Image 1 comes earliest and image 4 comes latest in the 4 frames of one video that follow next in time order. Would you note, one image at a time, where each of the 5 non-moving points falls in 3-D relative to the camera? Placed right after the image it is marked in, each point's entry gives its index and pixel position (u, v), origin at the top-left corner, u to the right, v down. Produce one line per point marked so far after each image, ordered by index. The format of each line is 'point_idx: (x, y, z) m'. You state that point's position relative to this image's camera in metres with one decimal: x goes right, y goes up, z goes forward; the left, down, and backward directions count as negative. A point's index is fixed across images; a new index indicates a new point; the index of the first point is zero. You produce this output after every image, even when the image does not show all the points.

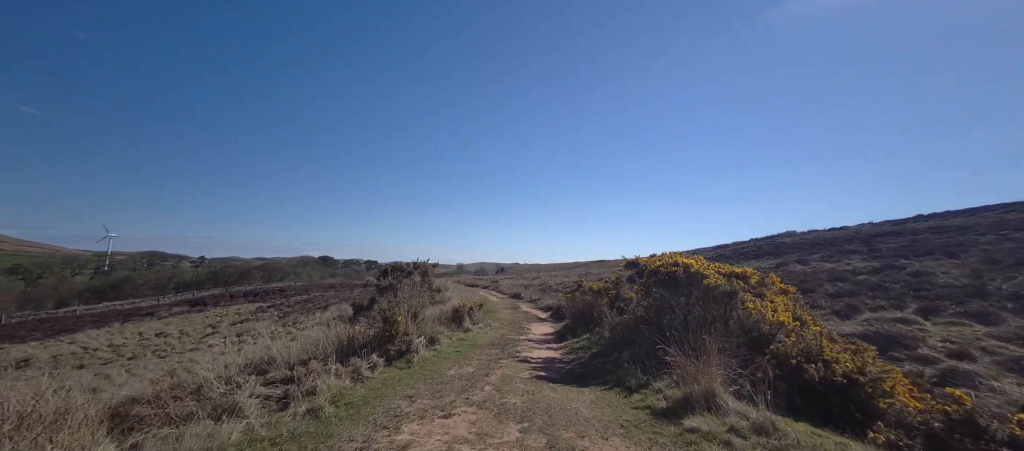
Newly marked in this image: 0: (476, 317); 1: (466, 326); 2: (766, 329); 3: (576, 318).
0: (-1.6, -4.3, +17.4) m
1: (-1.9, -4.1, +15.4) m
2: (+4.0, -1.7, +6.0) m
3: (+2.9, -4.1, +16.0) m
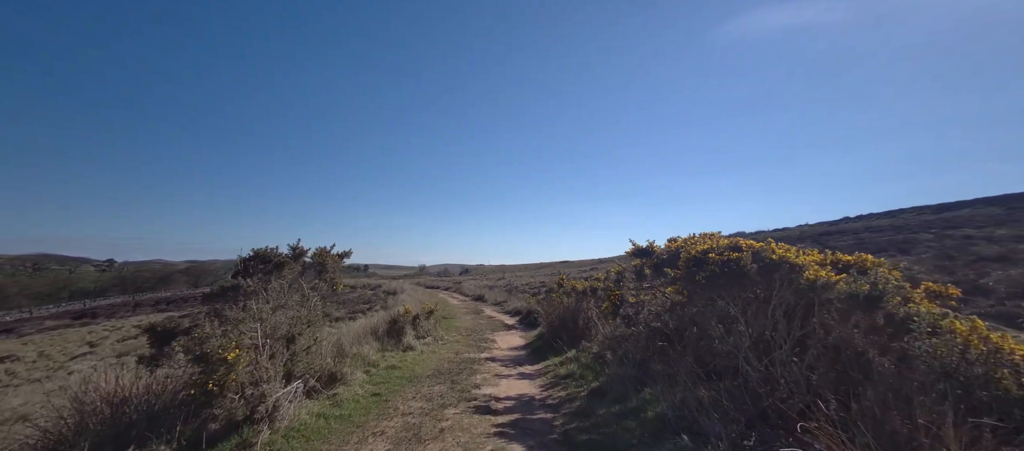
0: (-3.1, -3.8, +13.5) m
1: (-3.2, -3.6, +11.4) m
2: (+3.6, -1.1, +2.7) m
3: (+1.5, -3.5, +12.5) m
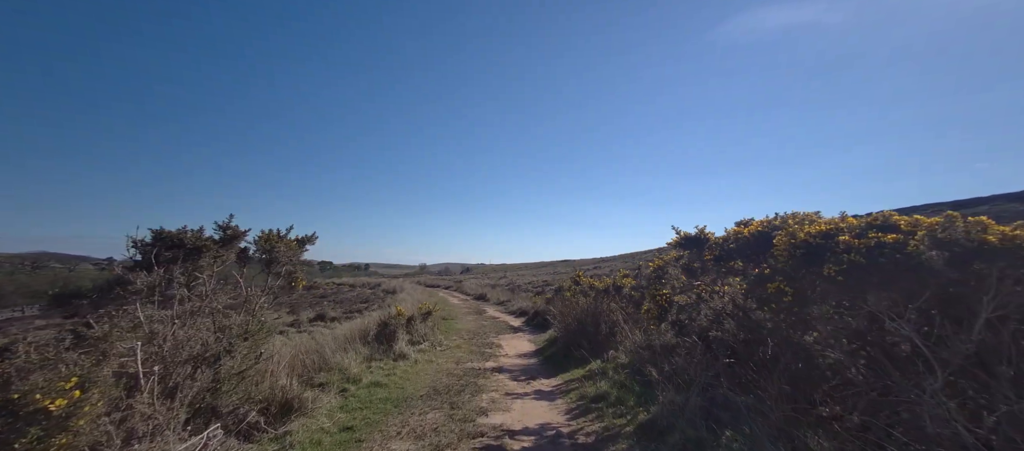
0: (-2.8, -3.4, +11.8) m
1: (-2.9, -3.2, +9.7) m
2: (+3.8, -0.8, +1.0) m
3: (+1.8, -3.2, +10.8) m
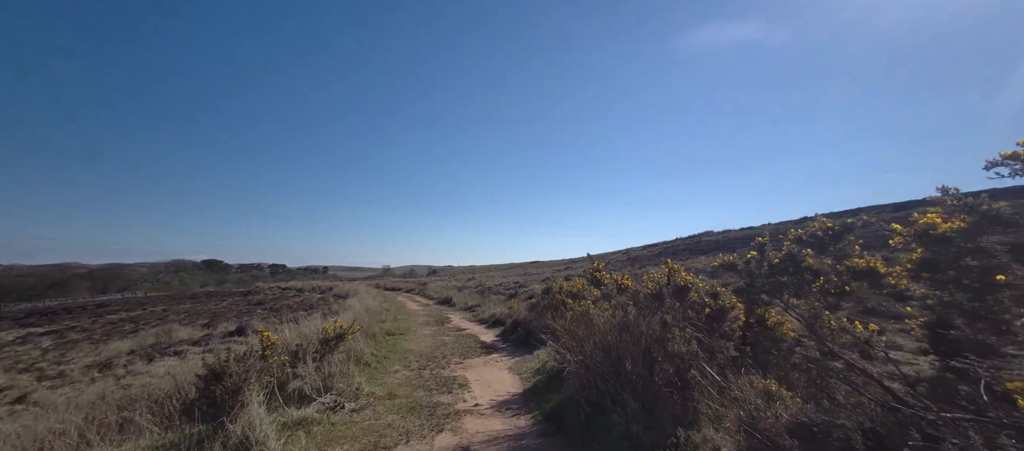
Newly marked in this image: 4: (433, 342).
0: (-3.3, -2.7, +6.6) m
1: (-3.2, -2.5, +4.5) m
2: (+4.2, 0.0, -3.6) m
3: (+1.4, -2.4, +6.0) m
4: (-3.1, -4.5, +14.2) m
